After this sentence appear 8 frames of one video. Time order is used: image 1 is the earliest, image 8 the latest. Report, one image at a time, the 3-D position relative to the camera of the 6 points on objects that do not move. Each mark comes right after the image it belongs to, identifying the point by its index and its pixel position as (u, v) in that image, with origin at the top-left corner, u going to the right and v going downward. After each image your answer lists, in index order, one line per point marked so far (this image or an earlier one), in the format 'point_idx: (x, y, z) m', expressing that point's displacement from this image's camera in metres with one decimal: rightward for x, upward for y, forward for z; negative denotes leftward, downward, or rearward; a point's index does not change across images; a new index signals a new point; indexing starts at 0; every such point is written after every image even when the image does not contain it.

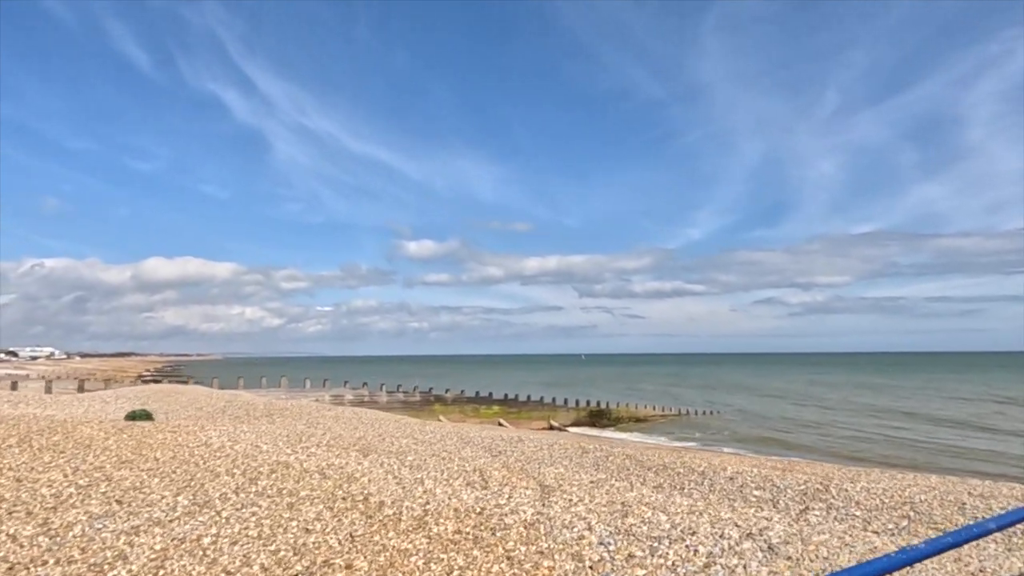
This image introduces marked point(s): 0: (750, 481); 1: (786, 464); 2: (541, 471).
0: (+3.1, -2.5, +8.7) m
1: (+5.4, -3.6, +13.3) m
2: (+0.4, -2.6, +9.6) m
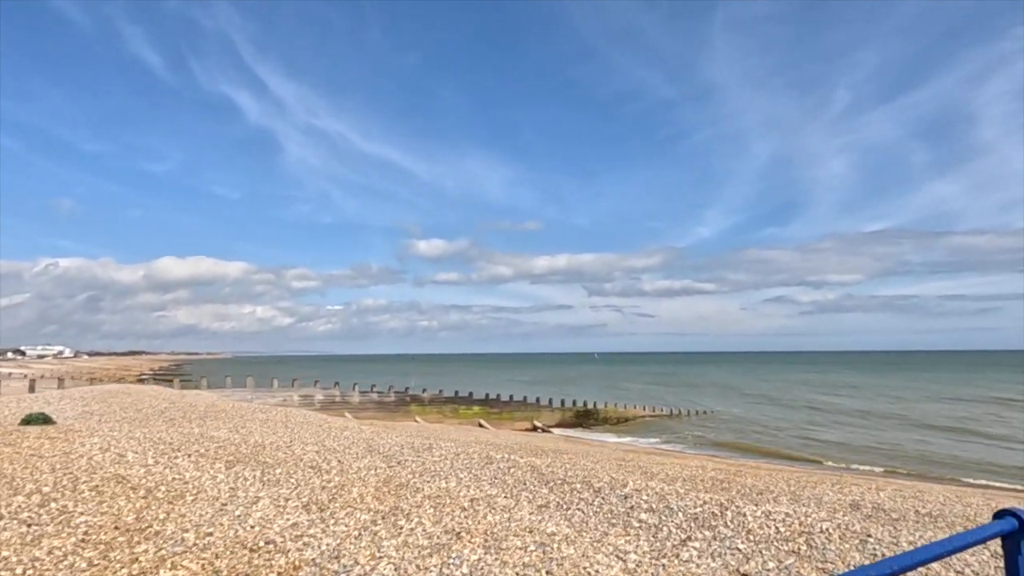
0: (+1.5, -2.4, +7.5) m
1: (+3.9, -3.4, +12.1) m
2: (-1.2, -2.5, +8.4) m
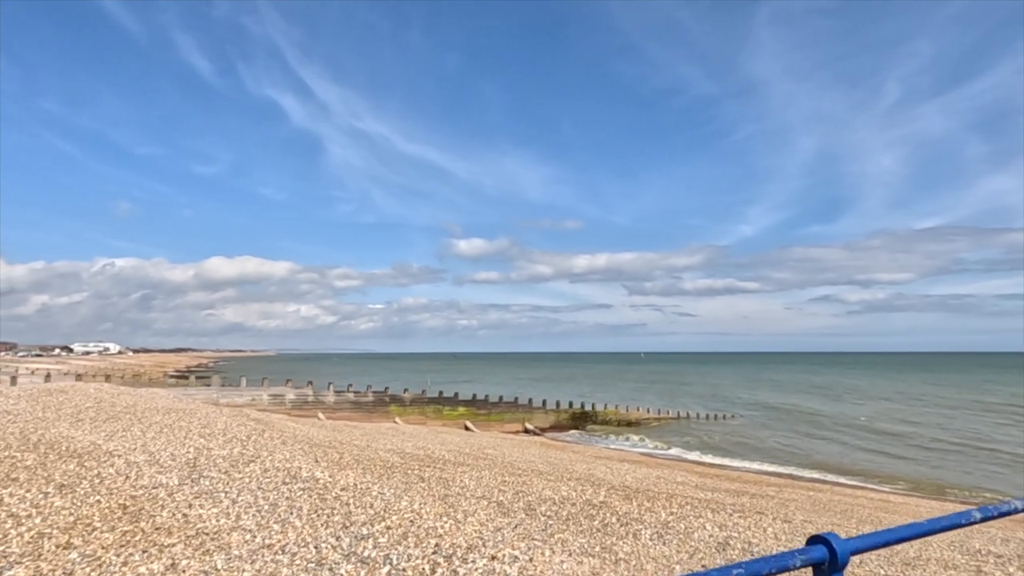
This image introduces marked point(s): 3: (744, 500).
0: (-1.1, -2.2, +5.8) m
1: (+1.5, -3.3, +10.2) m
2: (-3.7, -2.4, +6.9) m
3: (+5.1, -4.8, +14.7) m
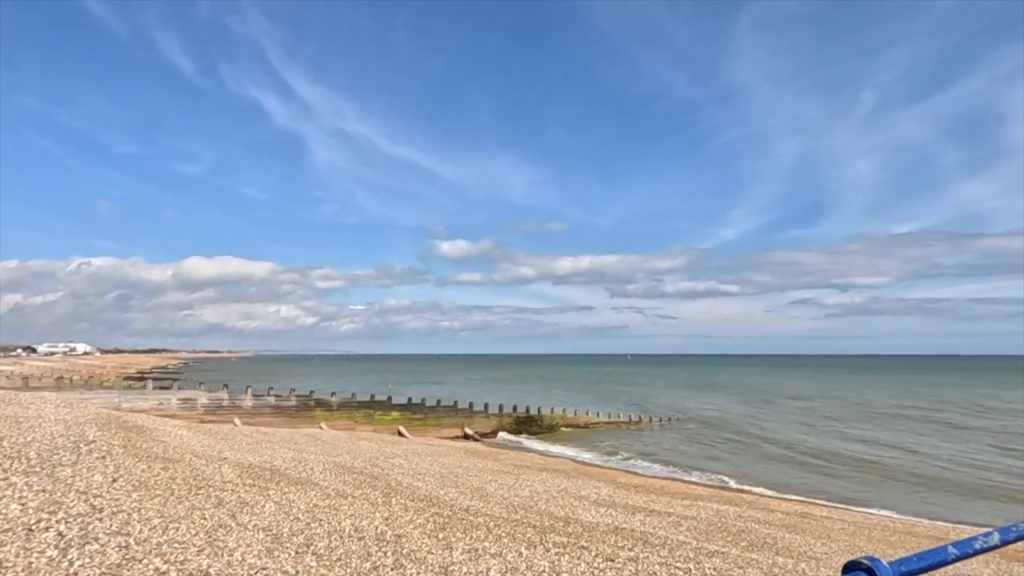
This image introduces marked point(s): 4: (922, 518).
0: (-3.7, -2.1, +4.1) m
1: (-1.2, -3.1, +8.6) m
2: (-6.4, -2.2, +5.1) m
3: (+2.2, -4.7, +13.2) m
4: (+10.8, -6.1, +17.4) m
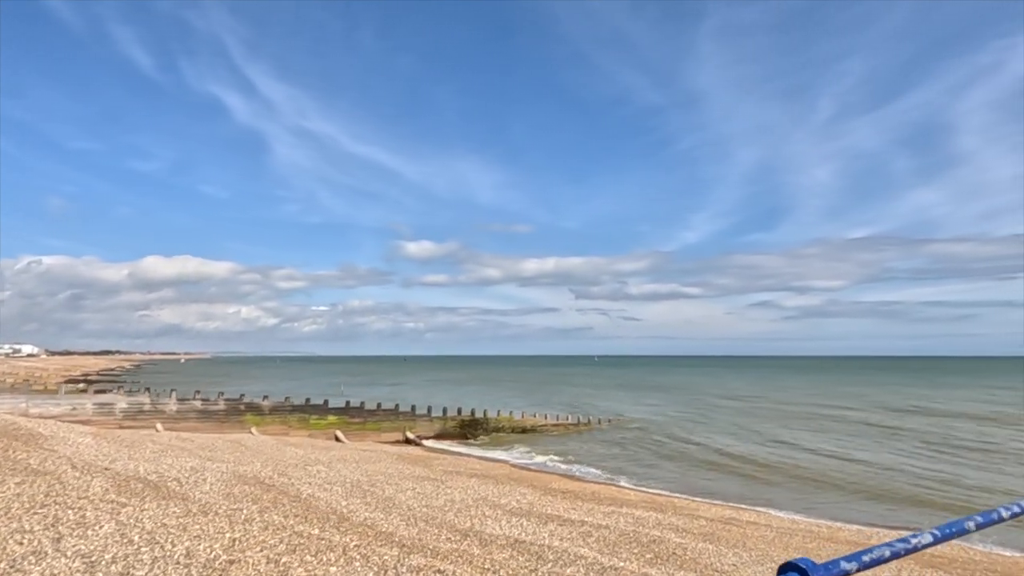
0: (-5.2, -2.0, +3.1) m
1: (-2.9, -3.1, +7.7) m
2: (-7.9, -2.1, +3.9) m
3: (+0.3, -4.7, +12.5) m
4: (+8.6, -6.1, +17.1) m
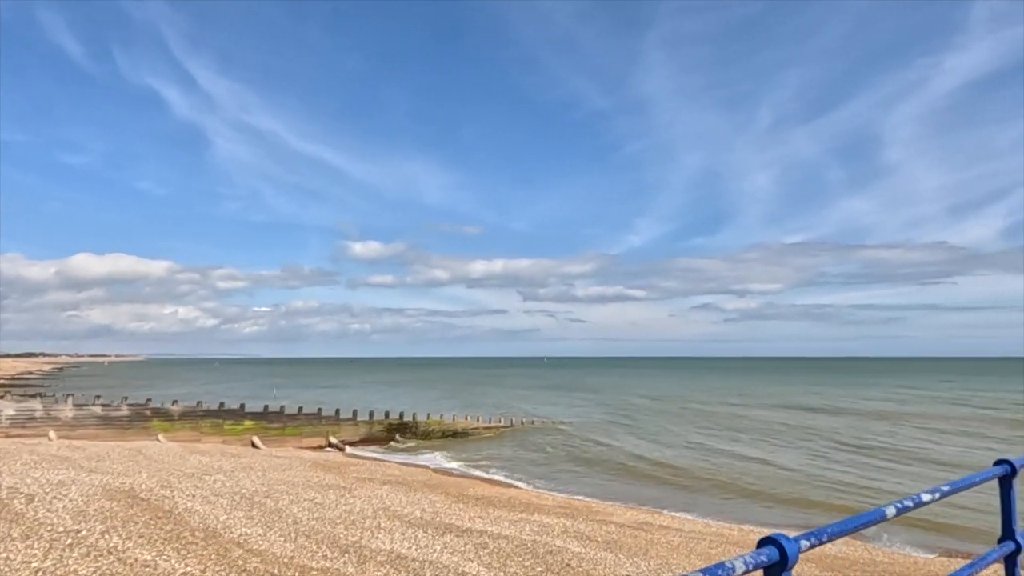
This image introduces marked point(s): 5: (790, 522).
0: (-6.4, -1.9, +1.9) m
1: (-4.5, -3.0, +6.7) m
2: (-9.2, -2.0, +2.5) m
3: (-1.7, -4.6, +11.7) m
4: (+6.2, -6.1, +17.0) m
5: (+7.2, -6.1, +17.4) m
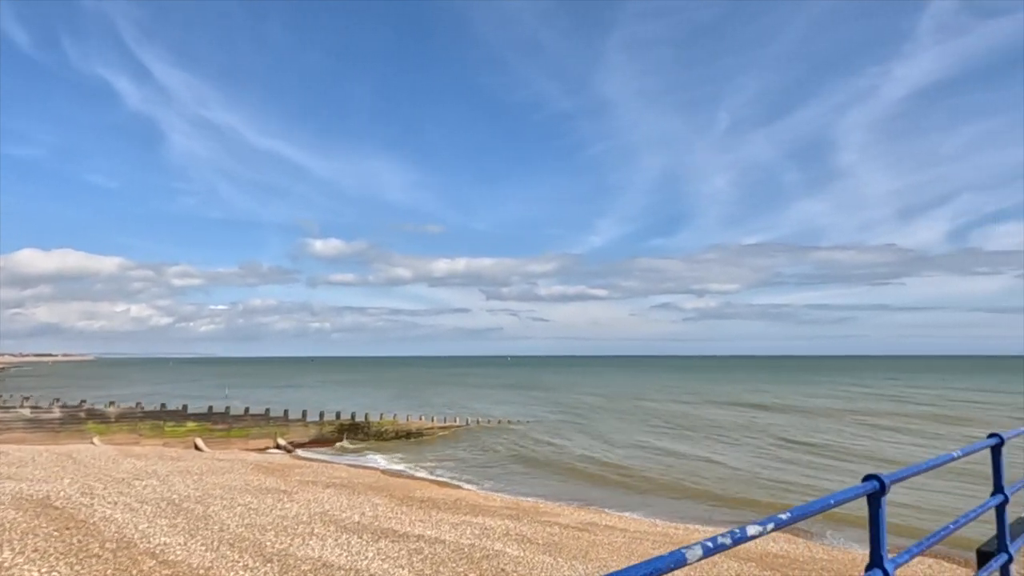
0: (-7.0, -1.8, +1.2) m
1: (-5.4, -2.9, +6.0) m
2: (-9.8, -1.9, +1.7) m
3: (-2.8, -4.6, +11.2) m
4: (+4.8, -6.1, +17.0) m
5: (+5.8, -6.1, +17.4) m
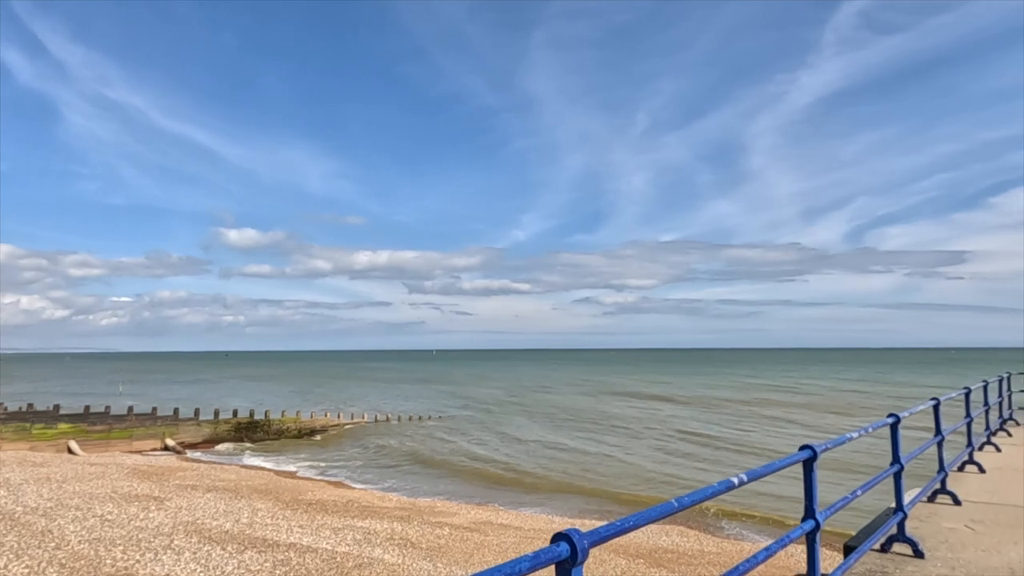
0: (-7.8, -1.7, -0.4) m
1: (-6.7, -2.8, +4.7) m
2: (-10.6, -1.8, -0.2) m
3: (-4.8, -4.4, +10.1) m
4: (+2.0, -5.9, +16.7) m
5: (+3.0, -5.9, +17.3) m
